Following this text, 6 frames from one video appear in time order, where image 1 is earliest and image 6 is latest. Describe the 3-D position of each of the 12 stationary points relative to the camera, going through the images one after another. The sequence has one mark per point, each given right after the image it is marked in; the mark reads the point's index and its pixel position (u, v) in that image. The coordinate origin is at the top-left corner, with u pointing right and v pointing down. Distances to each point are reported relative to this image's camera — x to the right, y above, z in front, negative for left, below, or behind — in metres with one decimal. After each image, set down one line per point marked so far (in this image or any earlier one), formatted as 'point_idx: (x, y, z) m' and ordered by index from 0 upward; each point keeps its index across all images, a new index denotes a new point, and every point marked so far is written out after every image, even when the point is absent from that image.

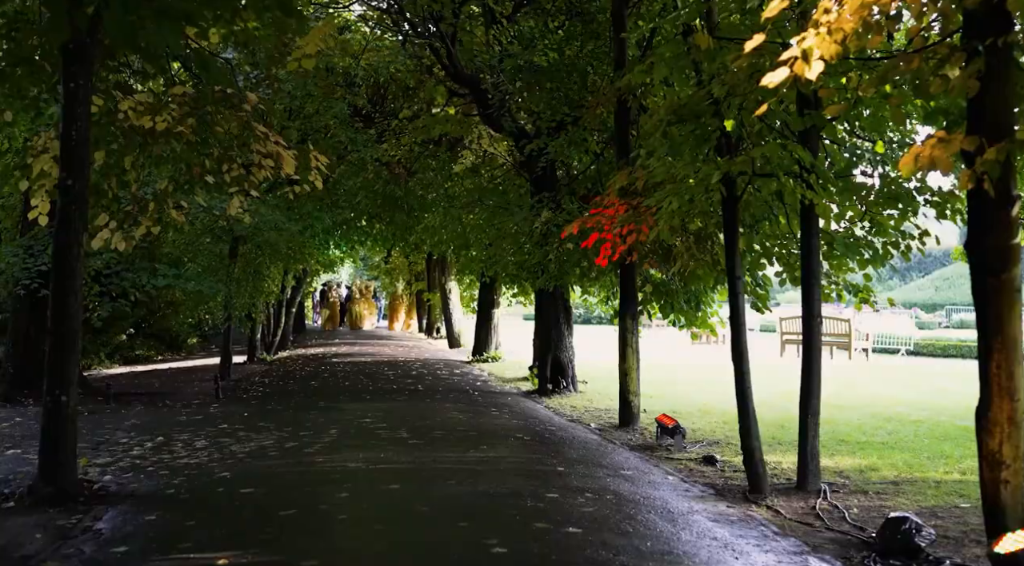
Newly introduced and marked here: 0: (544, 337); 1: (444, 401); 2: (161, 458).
0: (+0.6, -0.9, +14.5) m
1: (-1.1, -1.8, +13.0) m
2: (-3.7, -1.9, +8.9) m
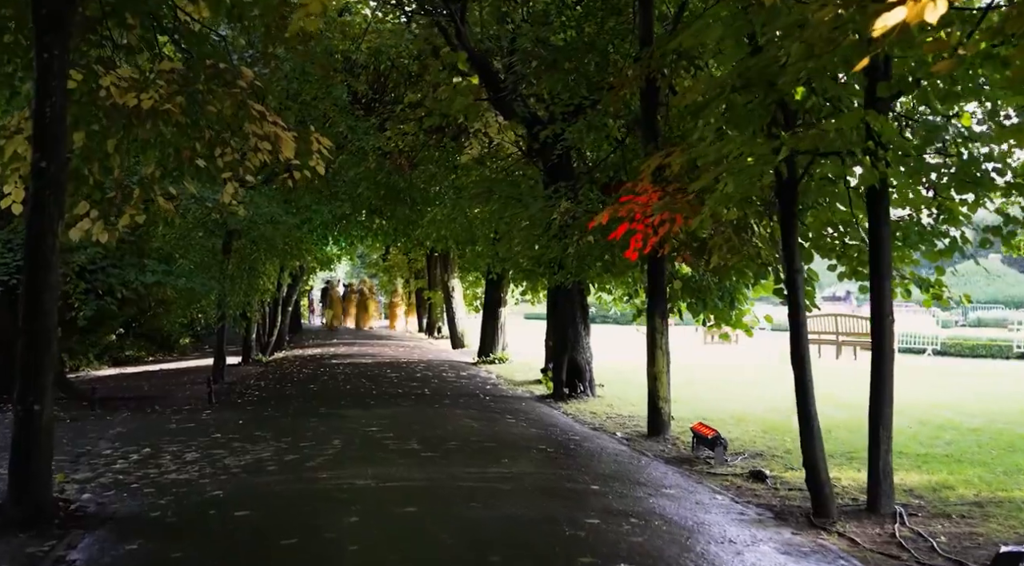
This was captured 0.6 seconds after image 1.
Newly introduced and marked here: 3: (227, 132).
0: (+0.8, -0.9, +13.7) m
1: (-0.8, -1.8, +12.1) m
2: (-3.5, -1.8, +8.0) m
3: (-3.1, +1.7, +9.1) m
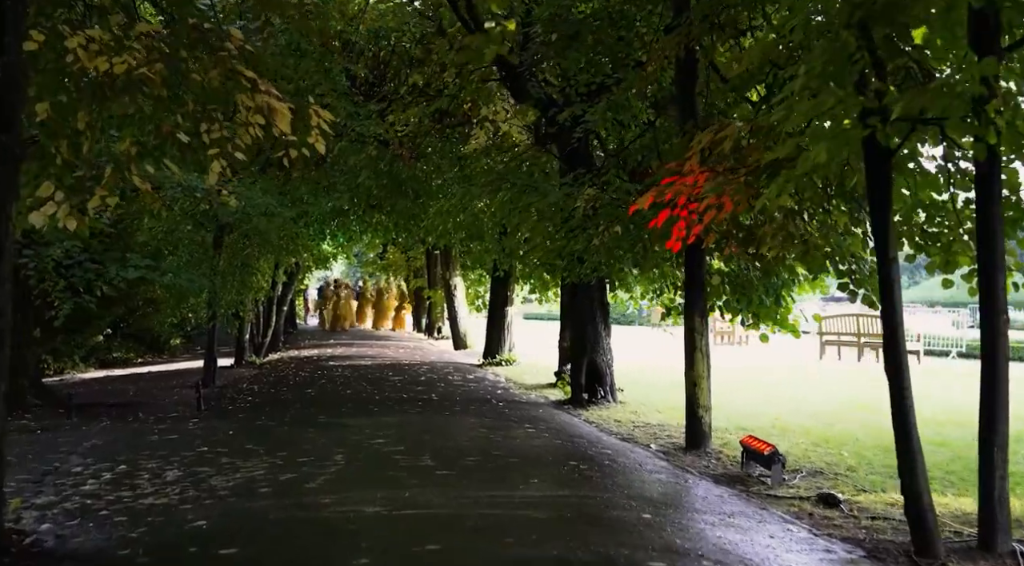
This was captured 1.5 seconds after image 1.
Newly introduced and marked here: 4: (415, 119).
0: (+1.0, -0.8, +12.6) m
1: (-0.6, -1.7, +11.1) m
2: (-3.2, -1.8, +6.9) m
3: (-2.9, +1.7, +8.1) m
4: (-1.9, +3.2, +16.4) m
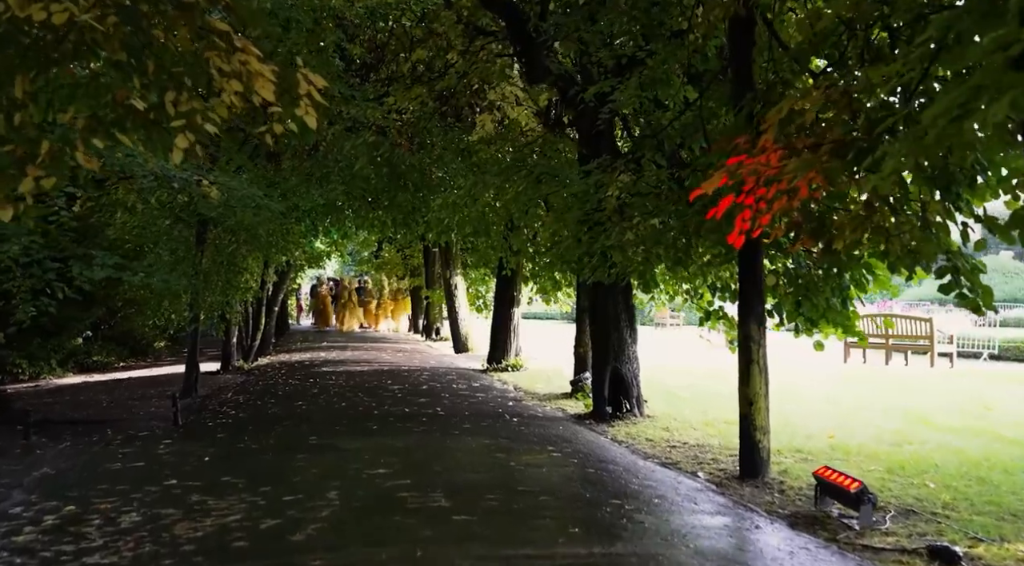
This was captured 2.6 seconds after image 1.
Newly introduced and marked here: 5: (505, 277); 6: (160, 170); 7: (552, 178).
0: (+1.2, -0.8, +11.3) m
1: (-0.4, -1.7, +9.7) m
2: (-3.0, -1.8, +5.5) m
3: (-2.6, +1.7, +6.7) m
4: (-1.7, +3.2, +15.0) m
5: (-0.2, +0.1, +18.7) m
6: (-4.9, +1.6, +11.6) m
7: (+0.5, +1.5, +11.7) m
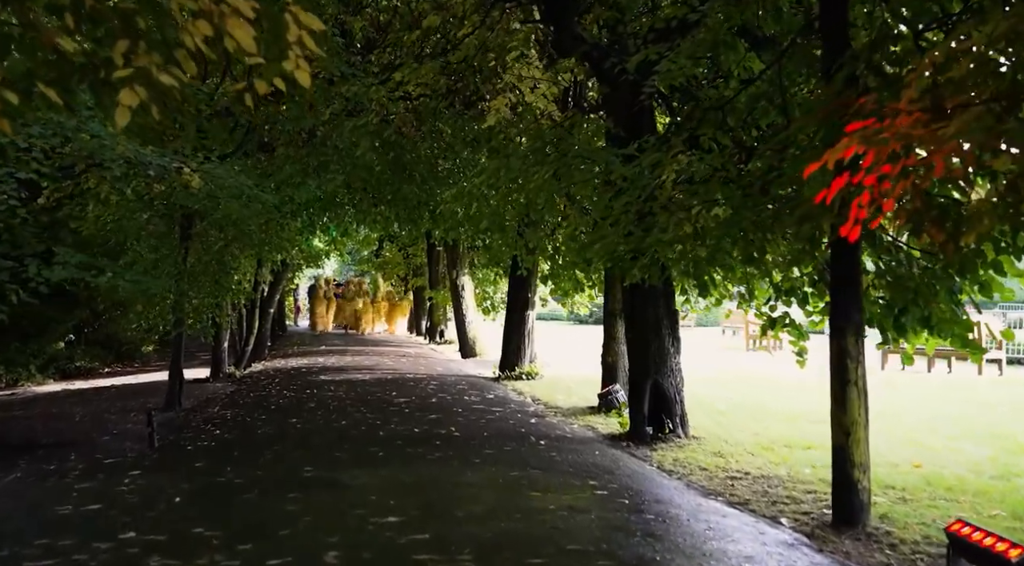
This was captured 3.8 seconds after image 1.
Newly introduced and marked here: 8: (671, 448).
0: (+1.5, -0.8, +9.8) m
1: (-0.1, -1.7, +8.3) m
2: (-2.7, -1.8, +4.0) m
3: (-2.3, +1.7, +5.2) m
4: (-1.4, +3.2, +13.5) m
5: (+0.1, +0.1, +17.2) m
6: (-4.6, +1.5, +10.1) m
7: (+0.8, +1.5, +10.2) m
8: (+1.8, -1.9, +9.4) m
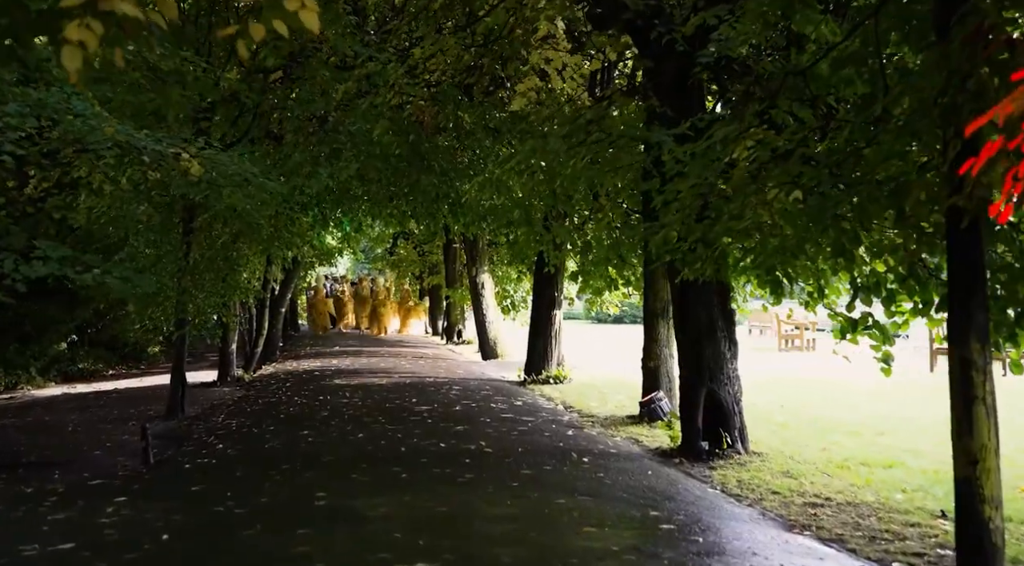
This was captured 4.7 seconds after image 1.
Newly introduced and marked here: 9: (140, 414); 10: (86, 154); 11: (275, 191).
0: (+1.9, -0.8, +8.7) m
1: (+0.3, -1.7, +7.2) m
2: (-2.4, -1.8, +3.0) m
3: (-2.0, +1.7, +4.1) m
4: (-1.0, +3.3, +12.4) m
5: (+0.6, +0.2, +16.1) m
6: (-4.2, +1.6, +9.1) m
7: (+1.2, +1.5, +9.1) m
8: (+2.2, -1.8, +8.3) m
9: (-5.8, -2.0, +13.1) m
10: (-4.6, +1.4, +9.1) m
11: (-3.3, +1.3, +11.6) m
